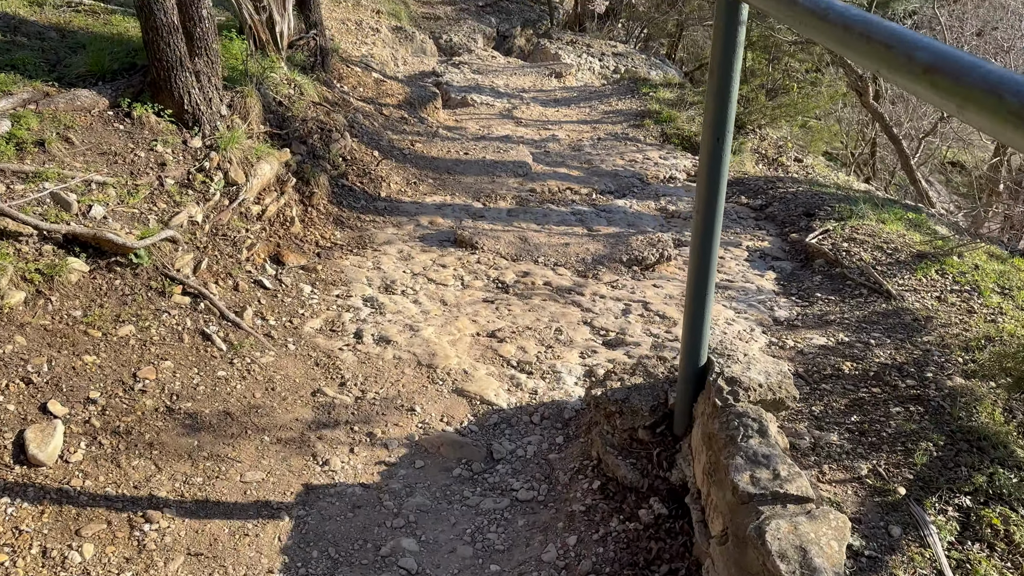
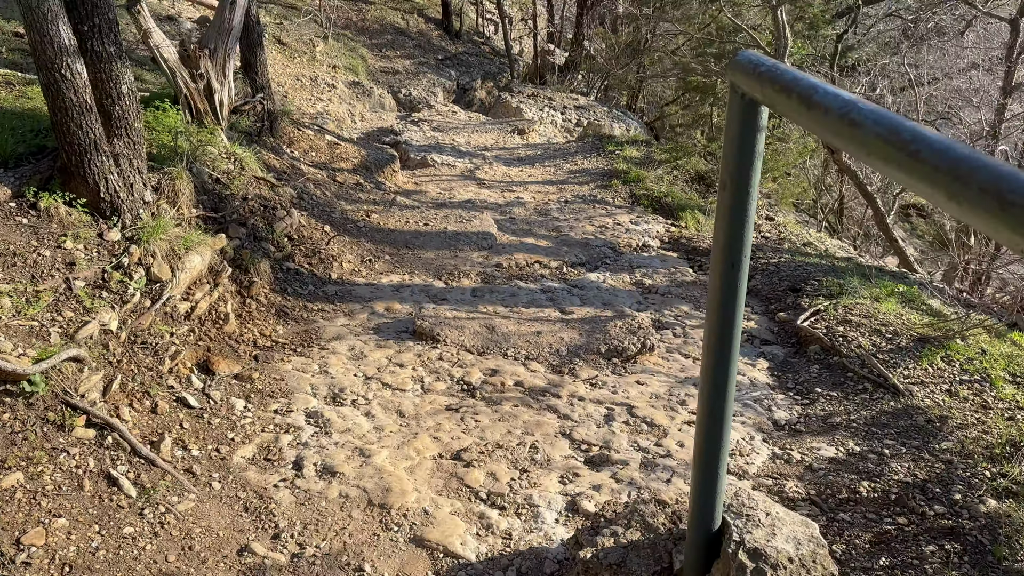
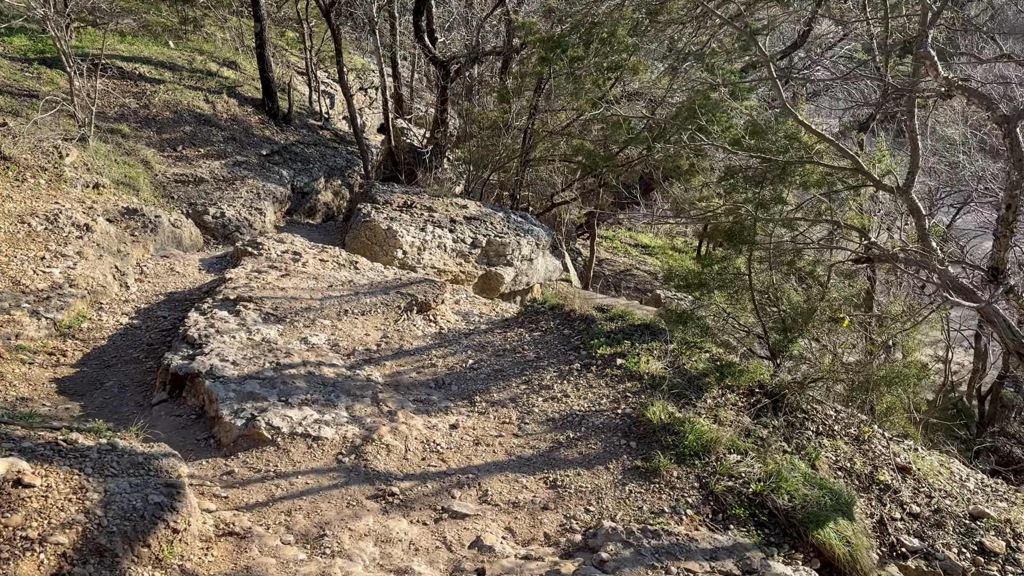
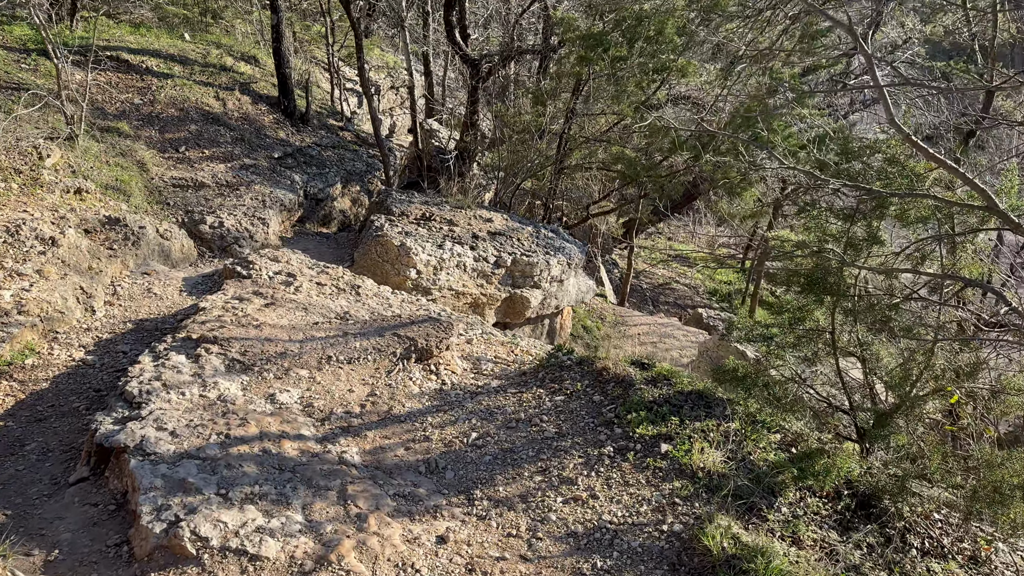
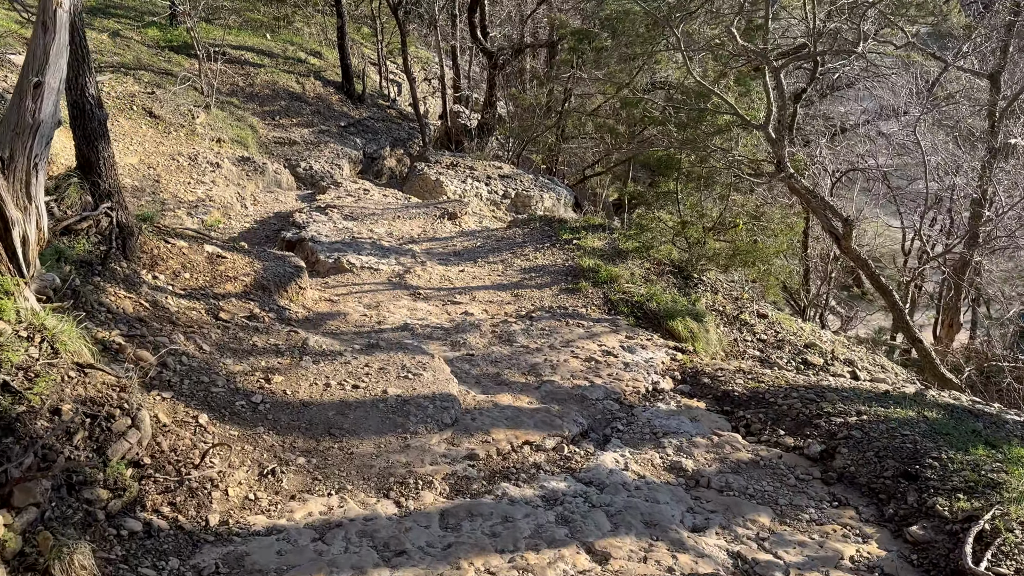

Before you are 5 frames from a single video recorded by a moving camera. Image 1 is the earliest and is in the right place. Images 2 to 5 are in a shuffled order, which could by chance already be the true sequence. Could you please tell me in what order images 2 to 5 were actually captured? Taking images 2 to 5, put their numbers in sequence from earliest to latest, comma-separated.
2, 5, 3, 4
